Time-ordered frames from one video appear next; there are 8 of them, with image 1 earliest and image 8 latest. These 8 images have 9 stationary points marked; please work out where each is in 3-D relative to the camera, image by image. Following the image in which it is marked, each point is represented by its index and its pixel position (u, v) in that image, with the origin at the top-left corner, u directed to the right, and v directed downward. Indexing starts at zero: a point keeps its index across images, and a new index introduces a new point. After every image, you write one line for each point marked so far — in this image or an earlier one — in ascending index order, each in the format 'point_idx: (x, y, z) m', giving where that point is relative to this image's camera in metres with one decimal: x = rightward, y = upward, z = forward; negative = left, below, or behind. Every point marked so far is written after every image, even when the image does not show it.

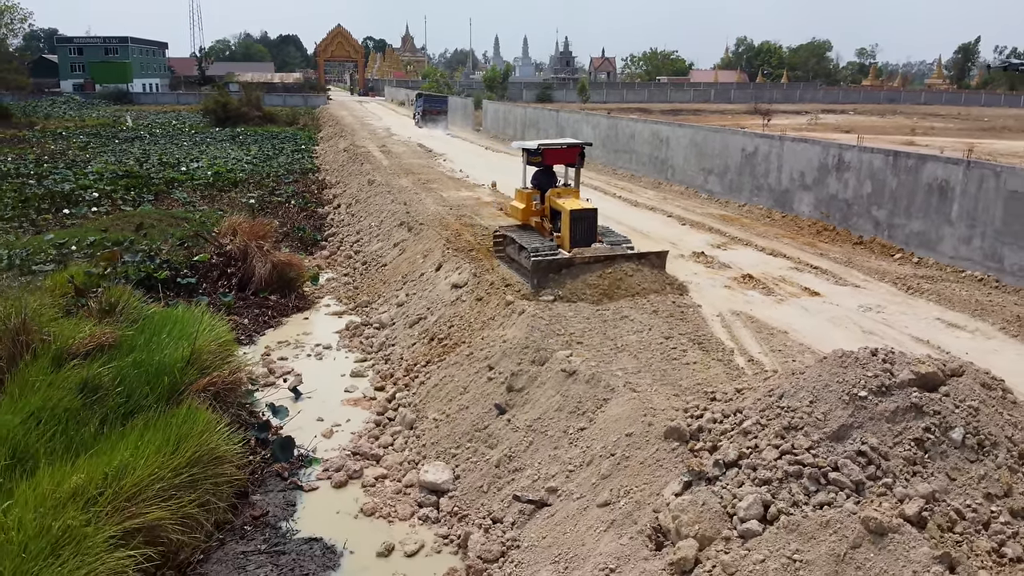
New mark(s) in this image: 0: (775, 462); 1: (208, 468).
0: (+1.4, -0.9, +4.0) m
1: (-2.1, -1.2, +5.2) m
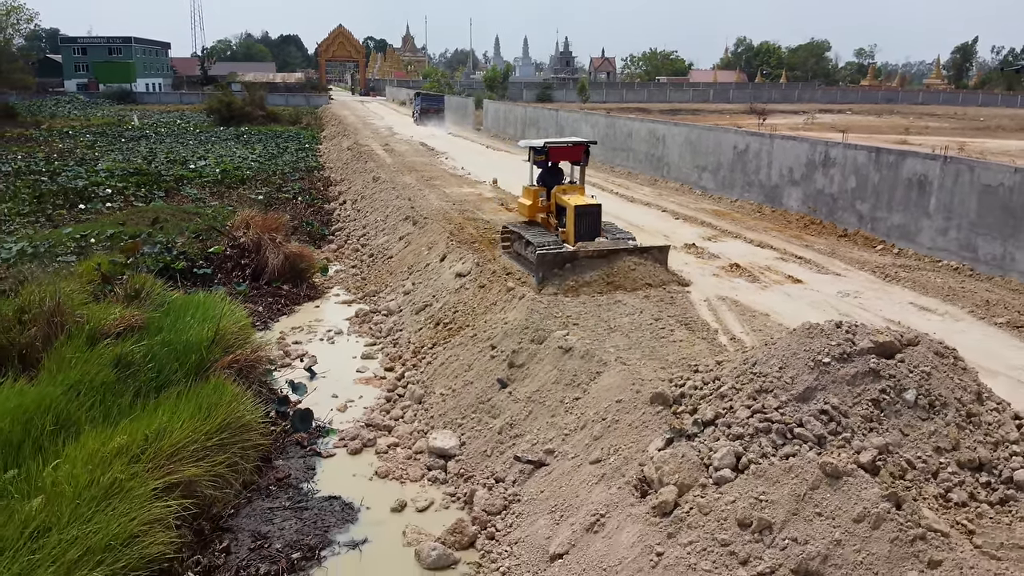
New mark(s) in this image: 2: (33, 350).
0: (+1.4, -0.8, +4.5) m
1: (-2.1, -1.1, +5.7) m
2: (-4.4, -0.6, +6.8) m
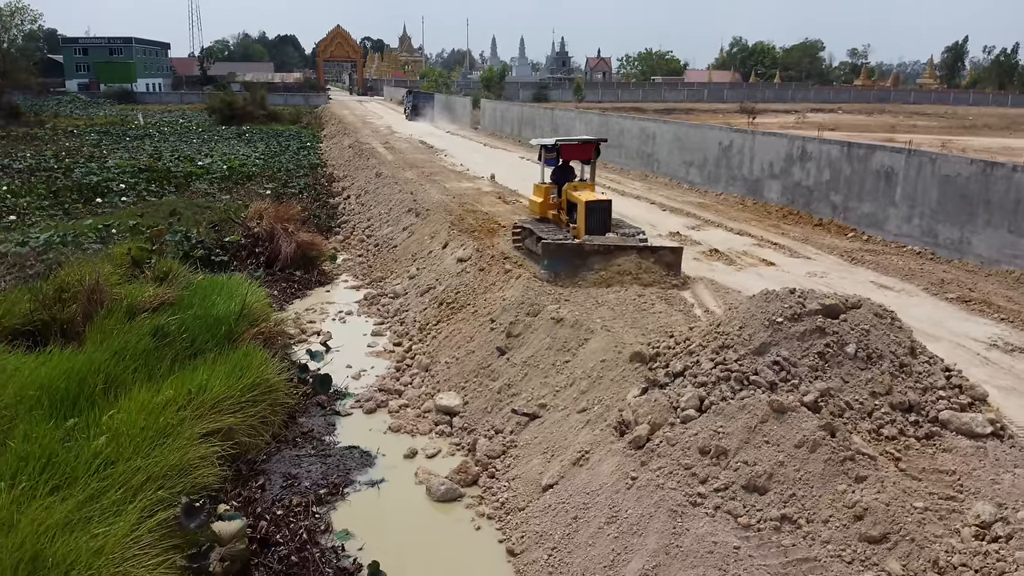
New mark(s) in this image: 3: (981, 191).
0: (+1.4, -0.6, +5.3) m
1: (-2.1, -0.9, +6.4) m
2: (-4.4, -0.4, +7.6) m
3: (+5.6, +1.2, +8.8) m
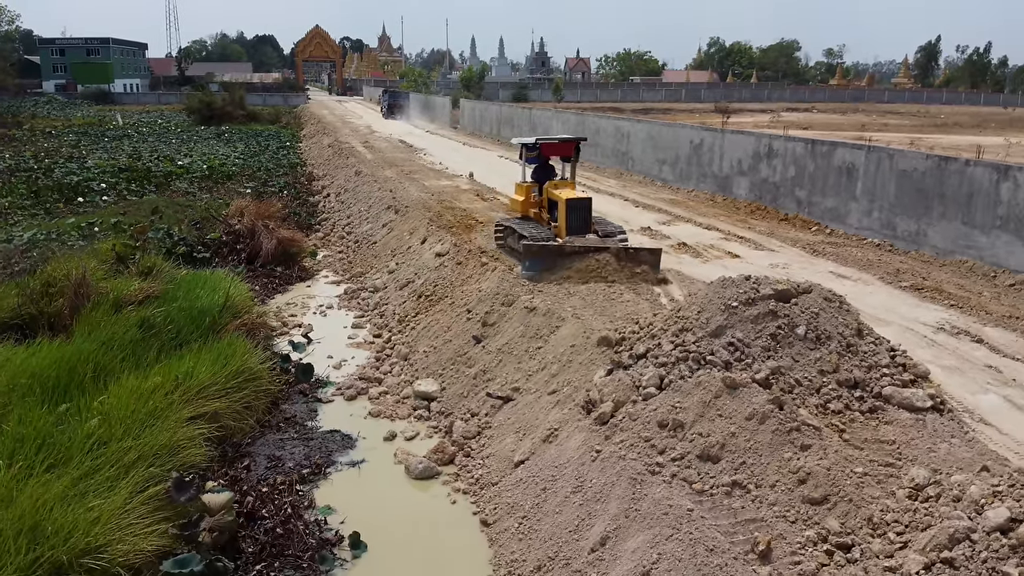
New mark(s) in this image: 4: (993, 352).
0: (+1.2, -0.5, +5.6) m
1: (-2.4, -0.8, +6.7) m
2: (-4.7, -0.3, +7.8) m
3: (+5.3, +1.3, +9.3) m
4: (+4.1, -0.5, +6.3) m
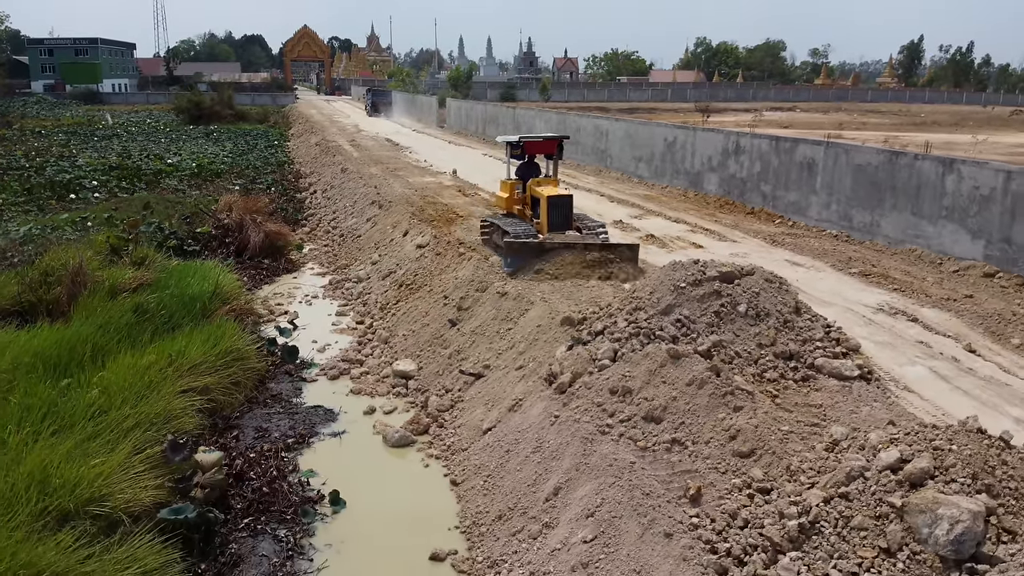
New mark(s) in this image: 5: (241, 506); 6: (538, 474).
0: (+0.9, -0.3, +6.1) m
1: (-2.6, -0.7, +7.2) m
2: (-5.0, -0.2, +8.2) m
3: (+5.0, +1.5, +9.9) m
4: (+3.8, -0.4, +6.9) m
5: (-1.9, -1.5, +5.2) m
6: (+0.2, -1.3, +5.3) m
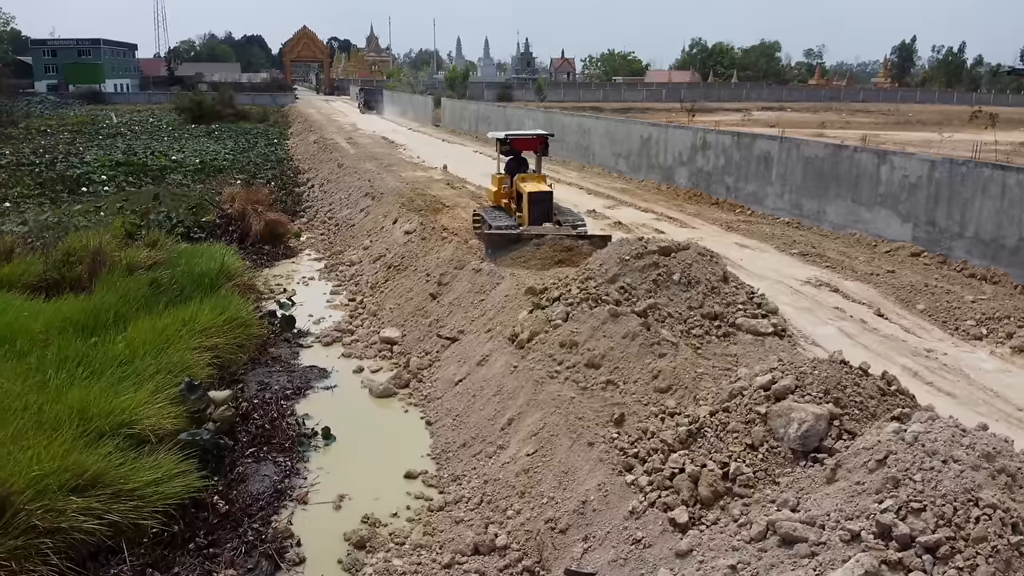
0: (+0.6, -0.1, +7.1) m
1: (-2.9, -0.4, +8.1) m
2: (-5.3, +0.1, +9.2) m
3: (+4.6, +1.7, +10.9) m
4: (+3.5, -0.1, +7.9) m
5: (-2.2, -1.3, +6.2) m
6: (-0.1, -1.0, +6.2) m
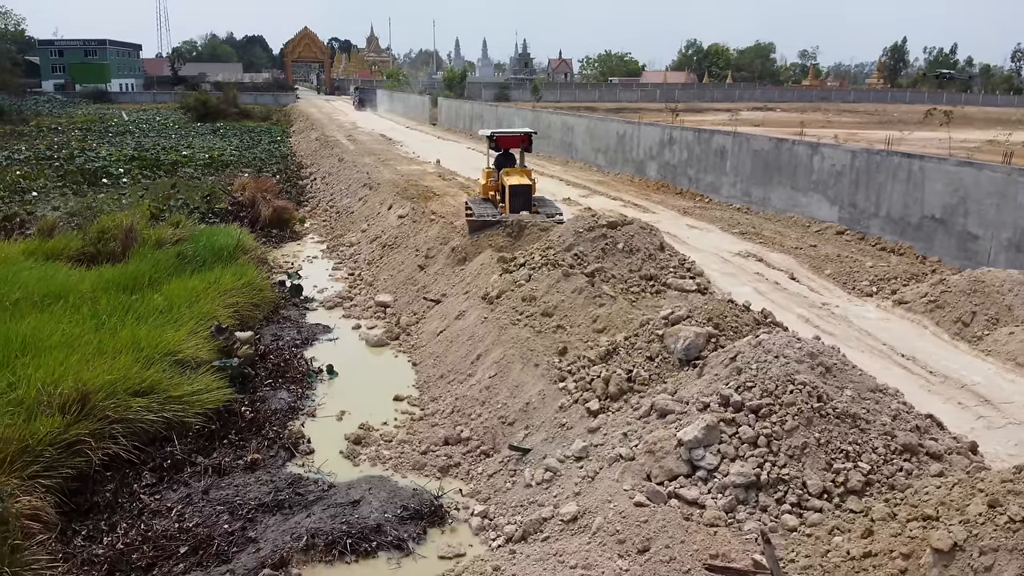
0: (+0.3, +0.3, +8.6) m
1: (-3.3, 0.0, +9.6) m
2: (-5.6, +0.5, +10.6) m
3: (+4.3, +2.1, +12.3) m
4: (+3.2, +0.3, +9.3) m
5: (-2.5, -0.9, +7.7) m
6: (-0.4, -0.6, +7.7) m
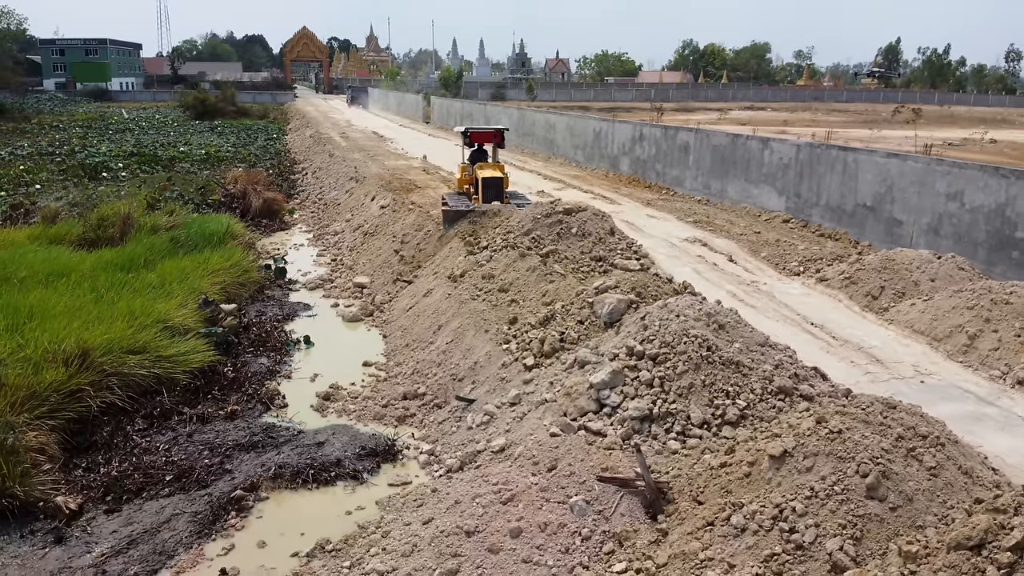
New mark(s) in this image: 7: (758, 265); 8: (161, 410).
0: (-0.2, +0.6, +9.4) m
1: (-3.7, +0.3, +10.4) m
2: (-6.1, +0.8, +11.5) m
3: (+3.9, +2.4, +13.1) m
4: (+2.7, +0.5, +10.1) m
5: (-3.0, -0.6, +8.5) m
6: (-0.9, -0.4, +8.5) m
7: (+3.1, +0.3, +9.5) m
8: (-3.2, -1.1, +6.8) m
